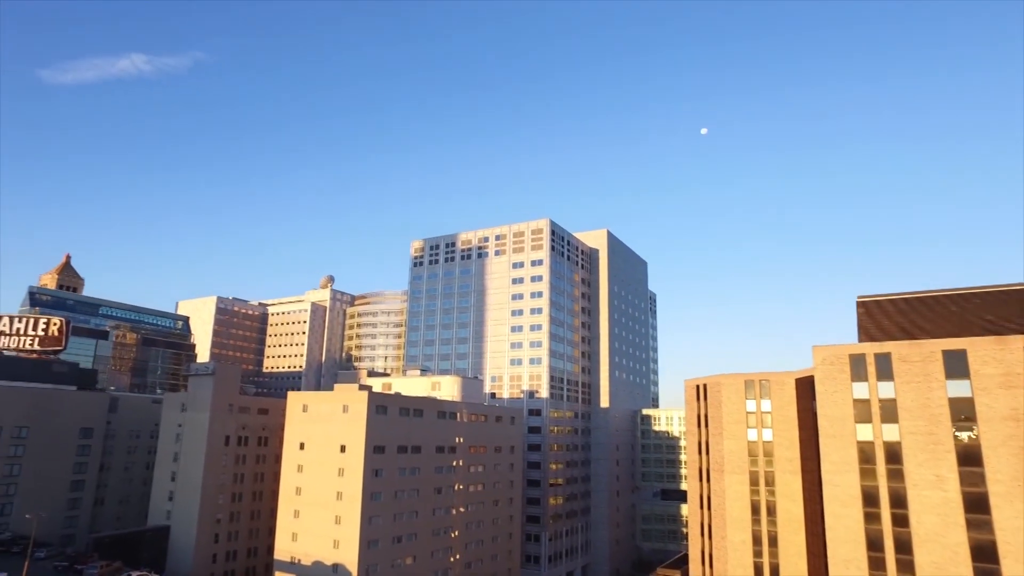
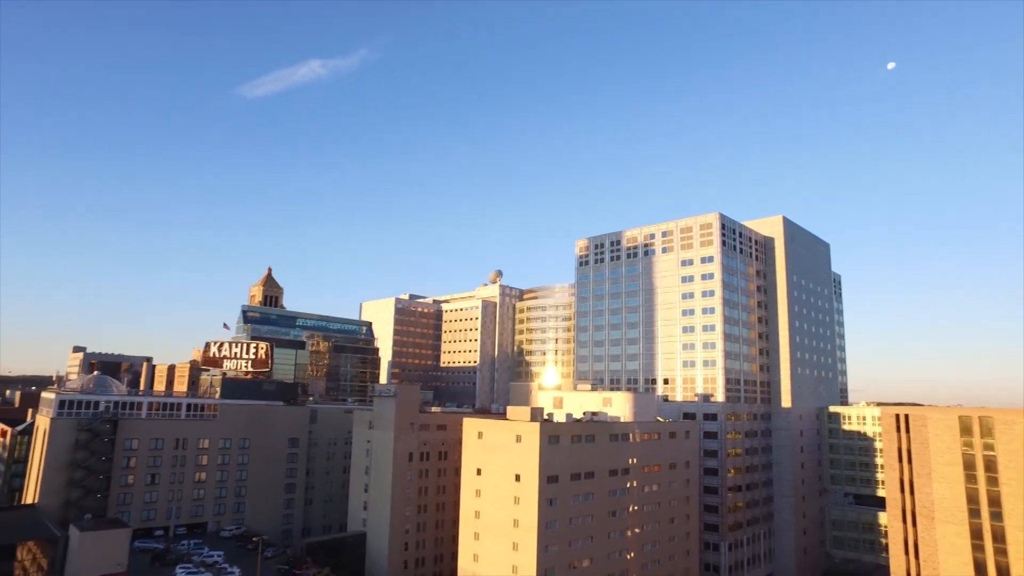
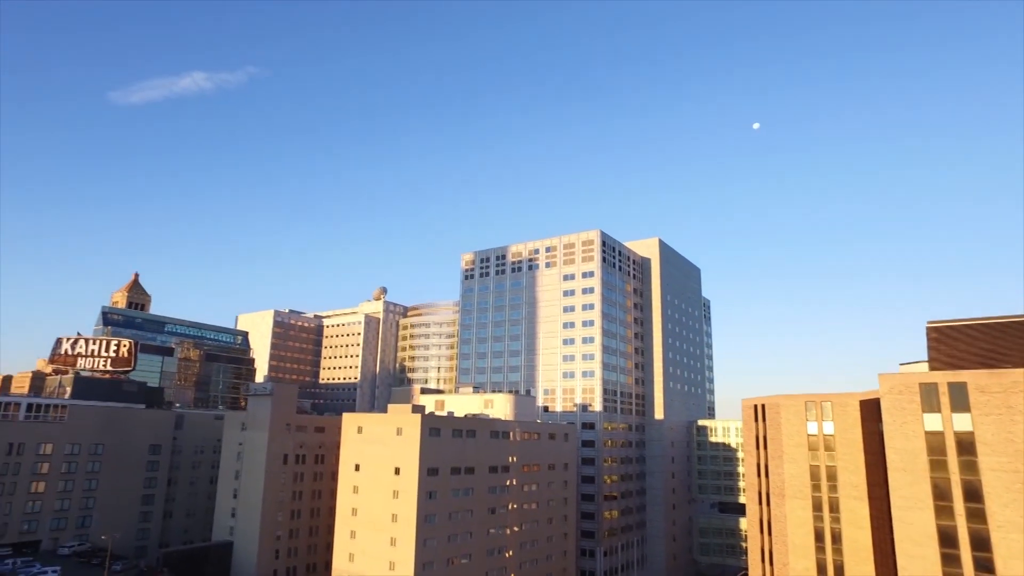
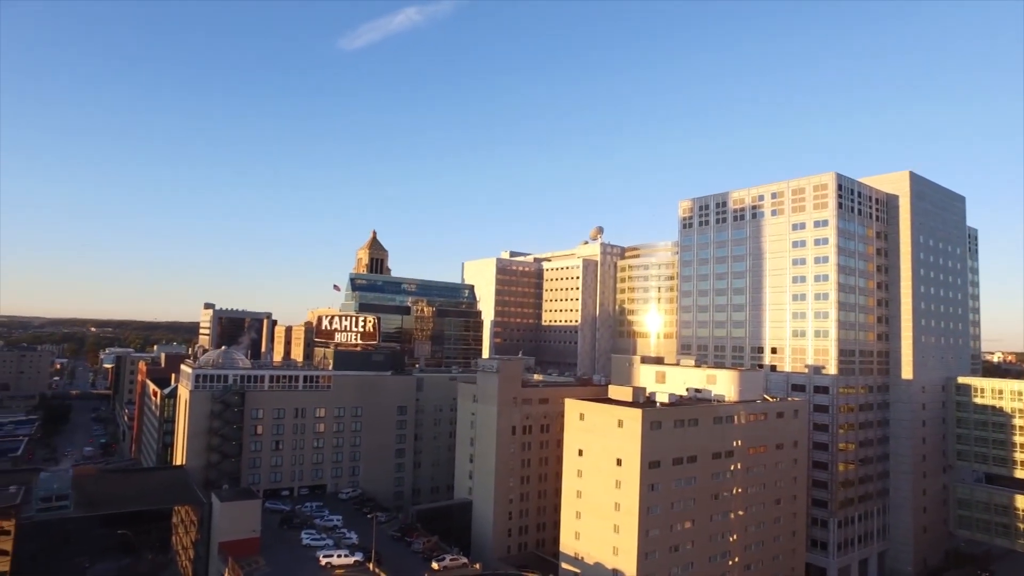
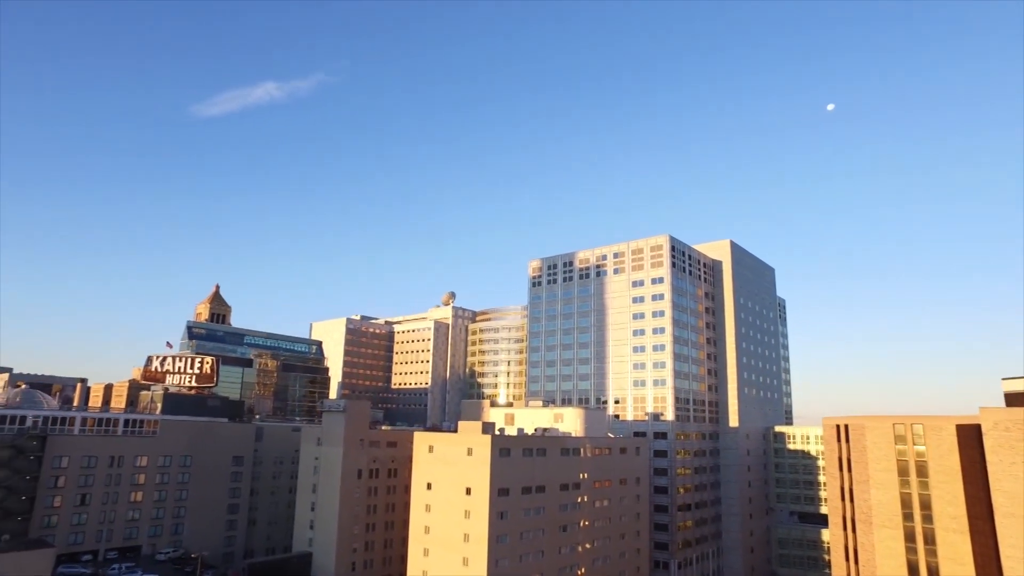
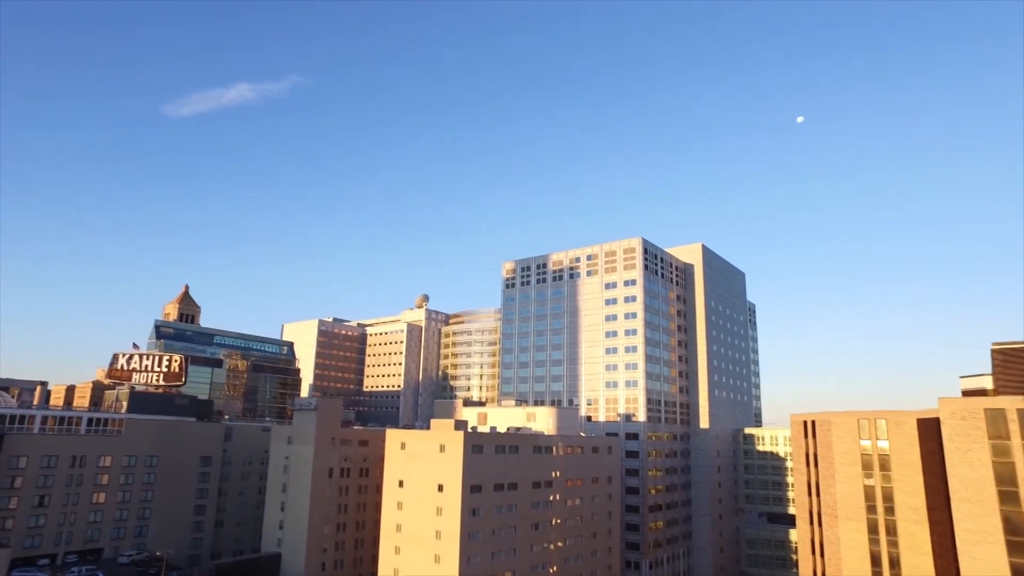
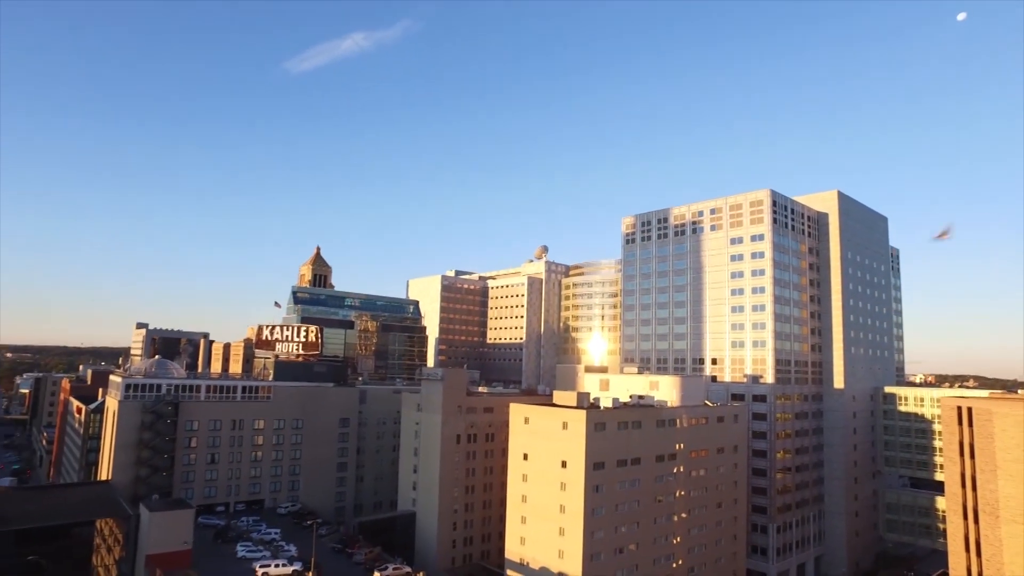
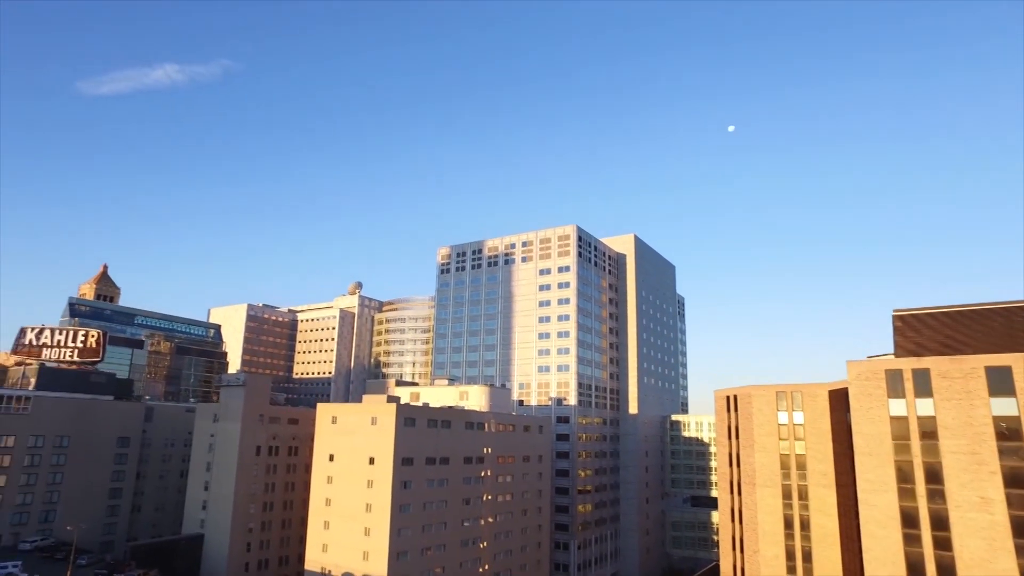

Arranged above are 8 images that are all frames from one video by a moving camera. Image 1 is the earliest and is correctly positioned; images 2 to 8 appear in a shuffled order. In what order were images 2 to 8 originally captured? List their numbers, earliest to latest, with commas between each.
8, 3, 6, 5, 2, 7, 4
